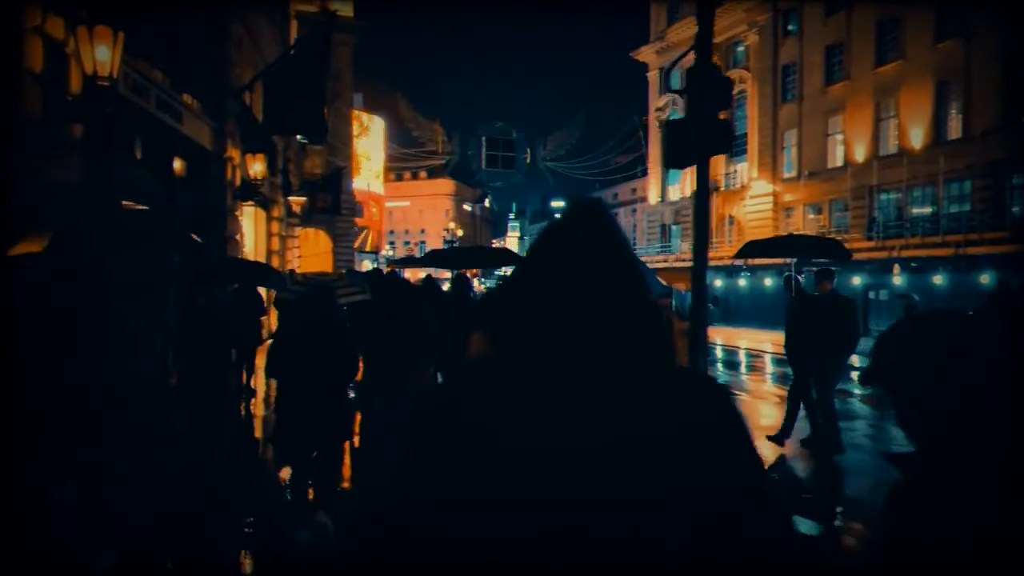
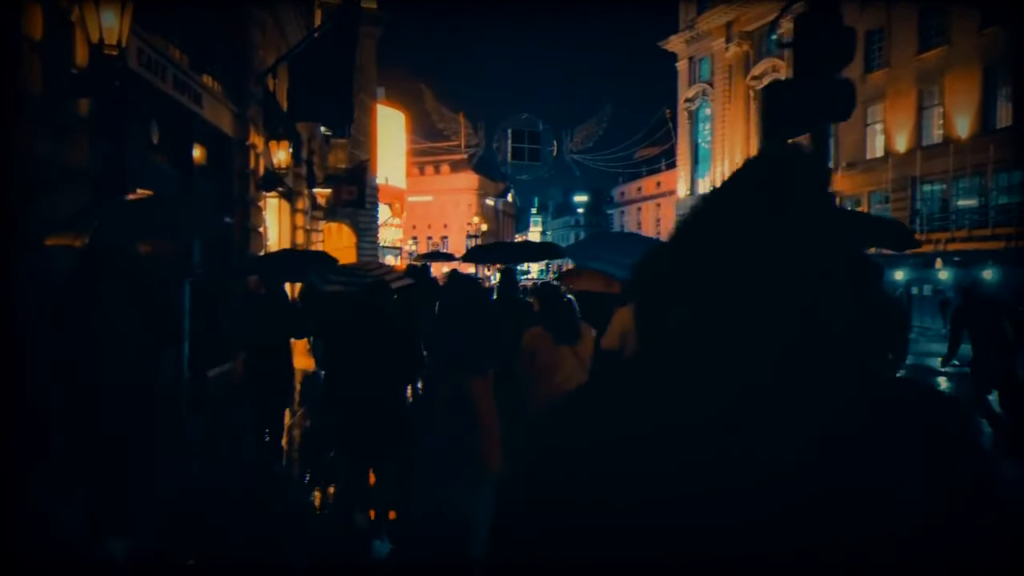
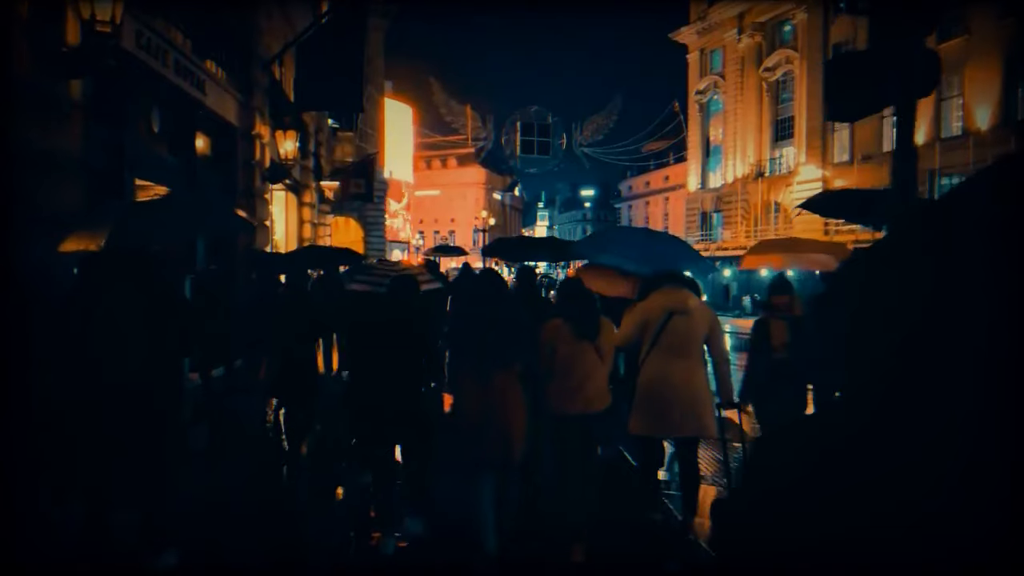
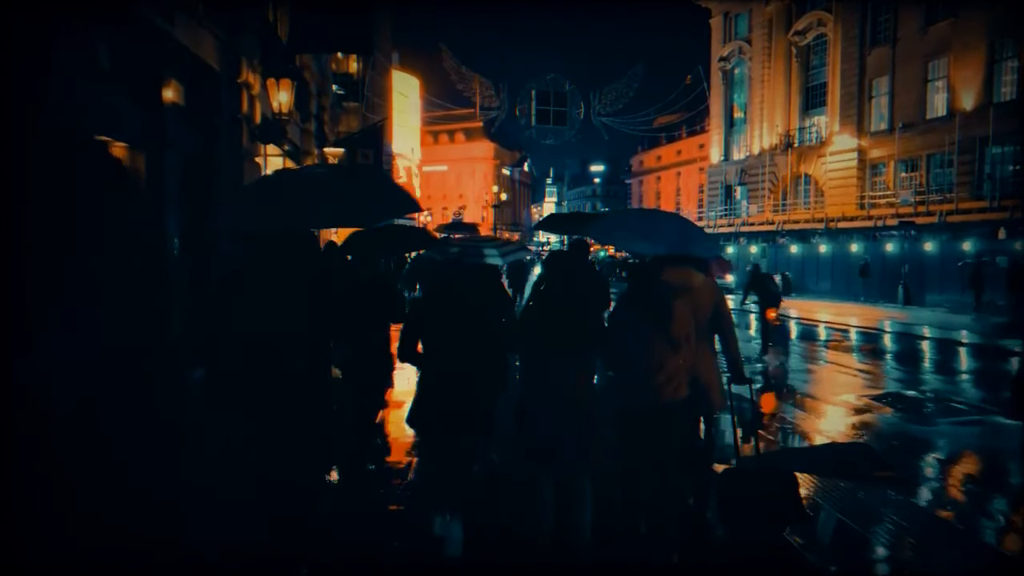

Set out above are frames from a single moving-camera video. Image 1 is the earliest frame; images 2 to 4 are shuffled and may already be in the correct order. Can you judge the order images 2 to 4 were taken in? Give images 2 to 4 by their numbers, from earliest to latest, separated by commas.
2, 3, 4
